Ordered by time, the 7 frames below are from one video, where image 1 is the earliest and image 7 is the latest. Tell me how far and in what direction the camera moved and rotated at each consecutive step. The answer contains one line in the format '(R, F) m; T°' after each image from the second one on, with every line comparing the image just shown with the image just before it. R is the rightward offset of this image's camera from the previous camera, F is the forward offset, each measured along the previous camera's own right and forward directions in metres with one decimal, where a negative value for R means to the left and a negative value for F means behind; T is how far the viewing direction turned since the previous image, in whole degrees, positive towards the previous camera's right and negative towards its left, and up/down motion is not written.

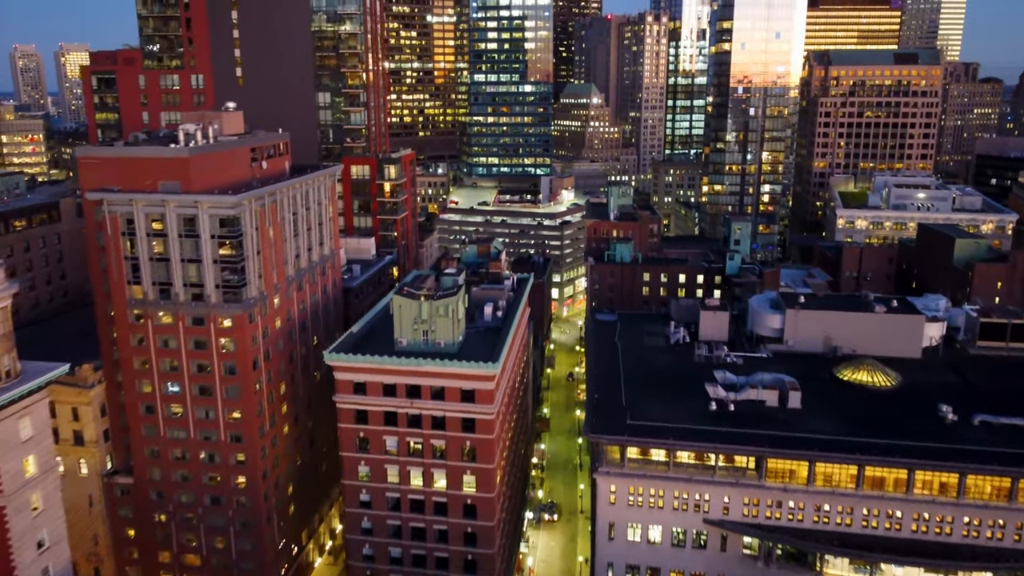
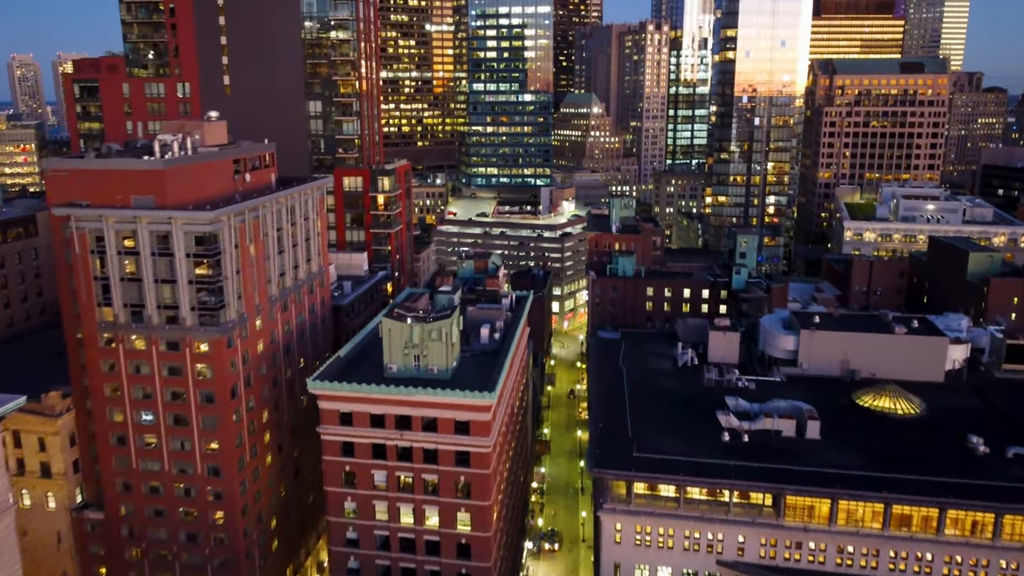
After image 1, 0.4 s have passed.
(+0.2, +4.5) m; 0°
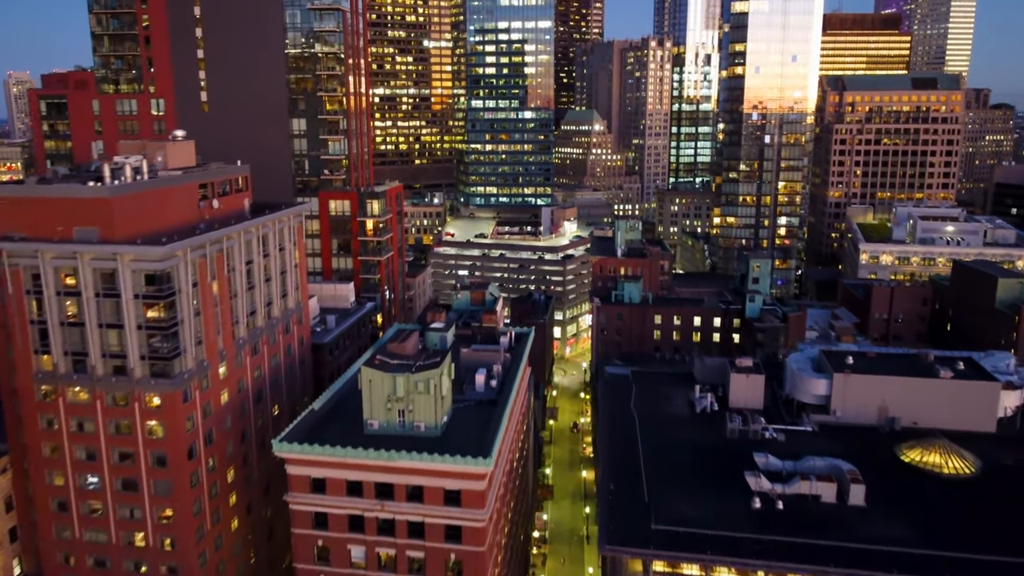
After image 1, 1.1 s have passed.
(+0.1, +8.0) m; 0°
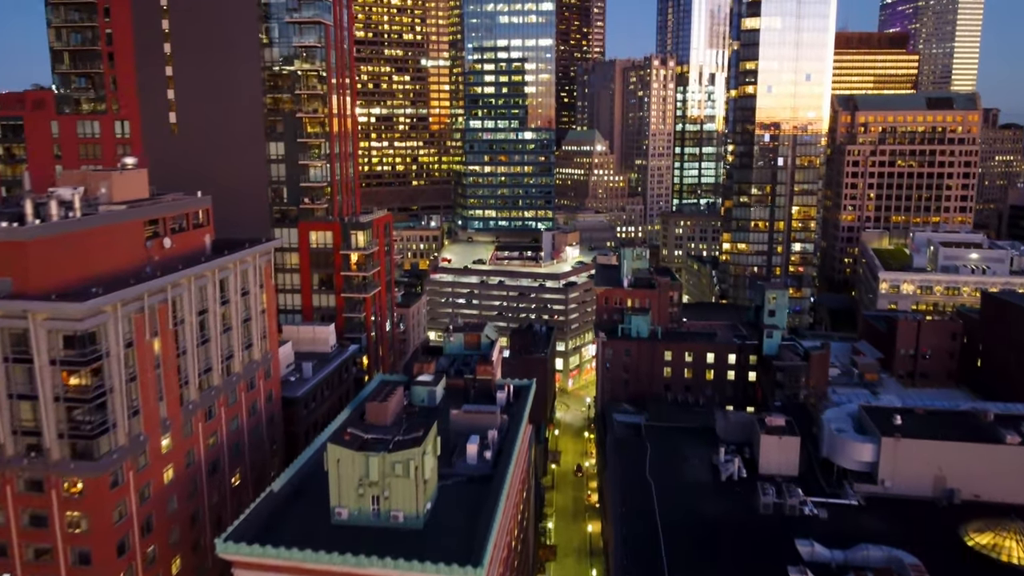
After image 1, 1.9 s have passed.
(+0.2, +9.1) m; 0°
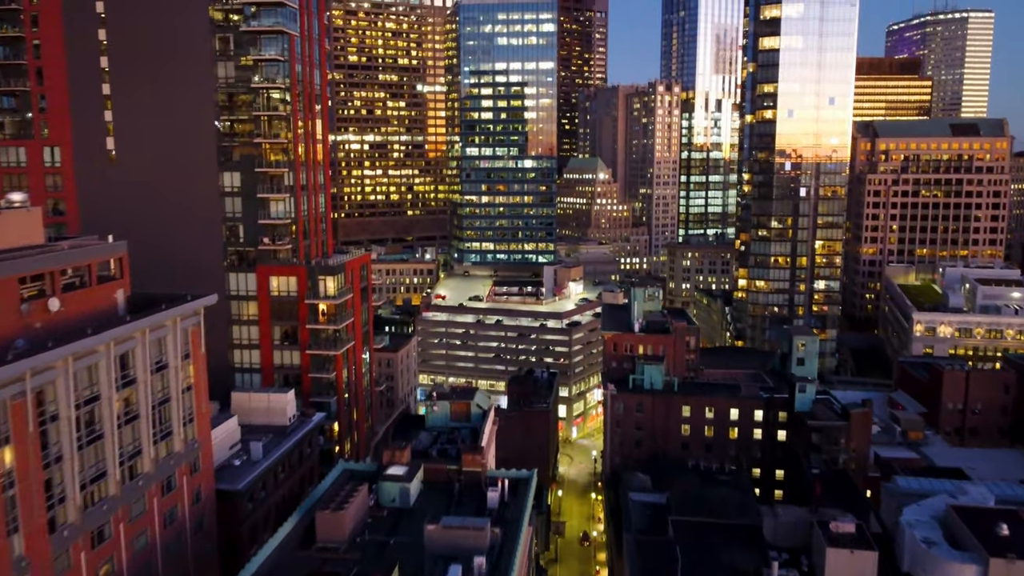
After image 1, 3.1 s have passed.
(+0.3, +13.7) m; 0°
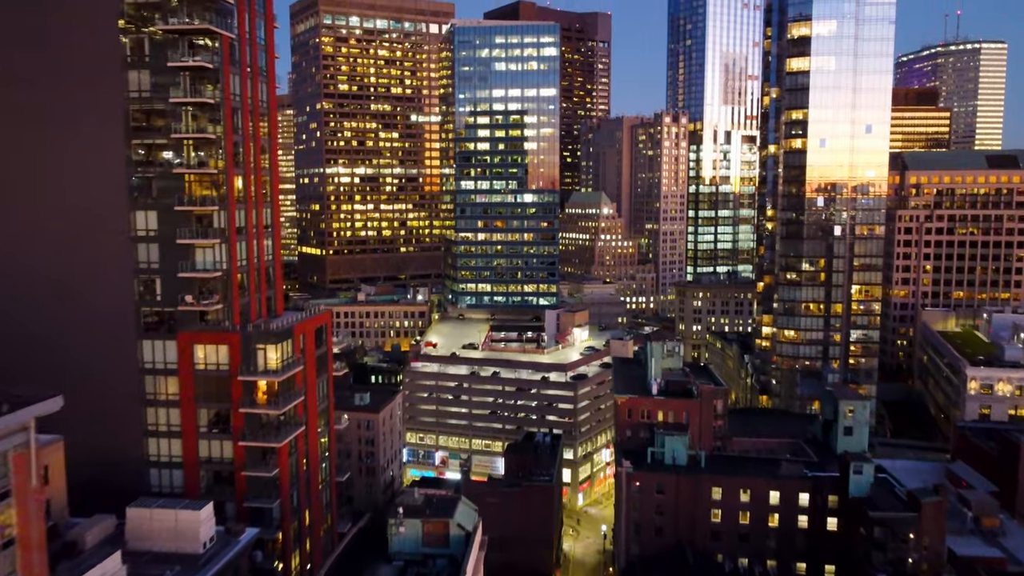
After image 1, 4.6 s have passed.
(+0.4, +17.0) m; 0°
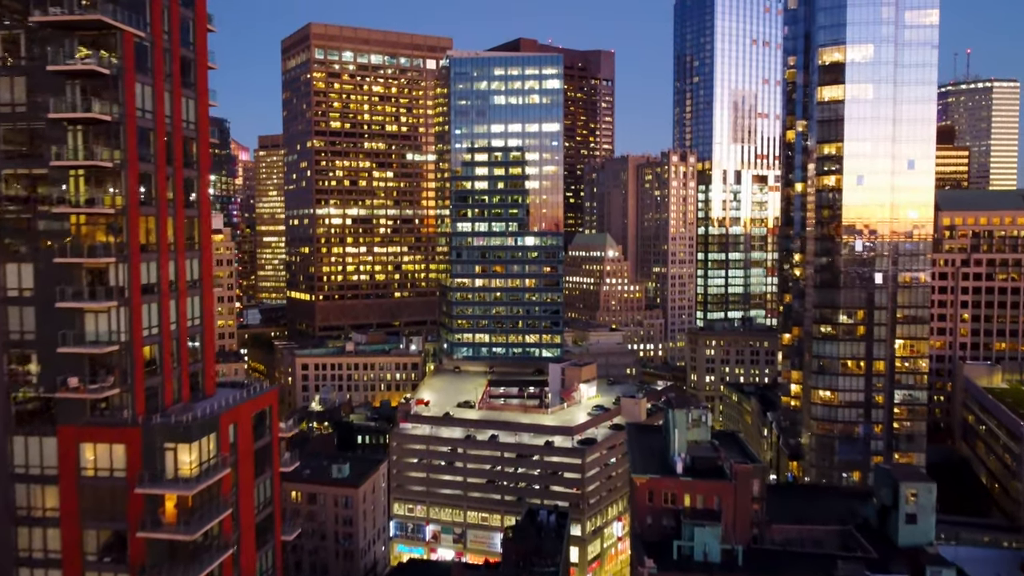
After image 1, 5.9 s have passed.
(+0.3, +14.9) m; 0°
